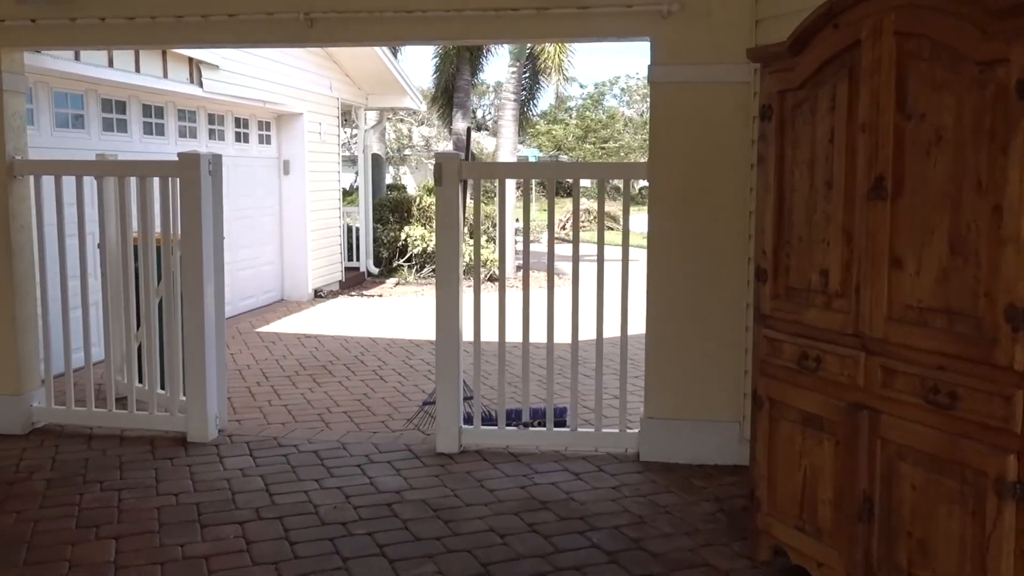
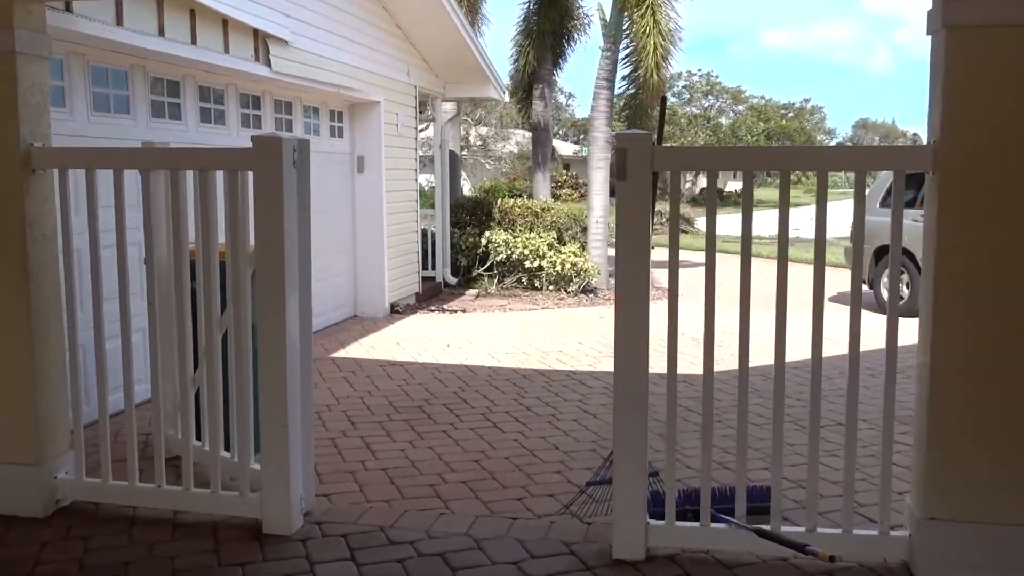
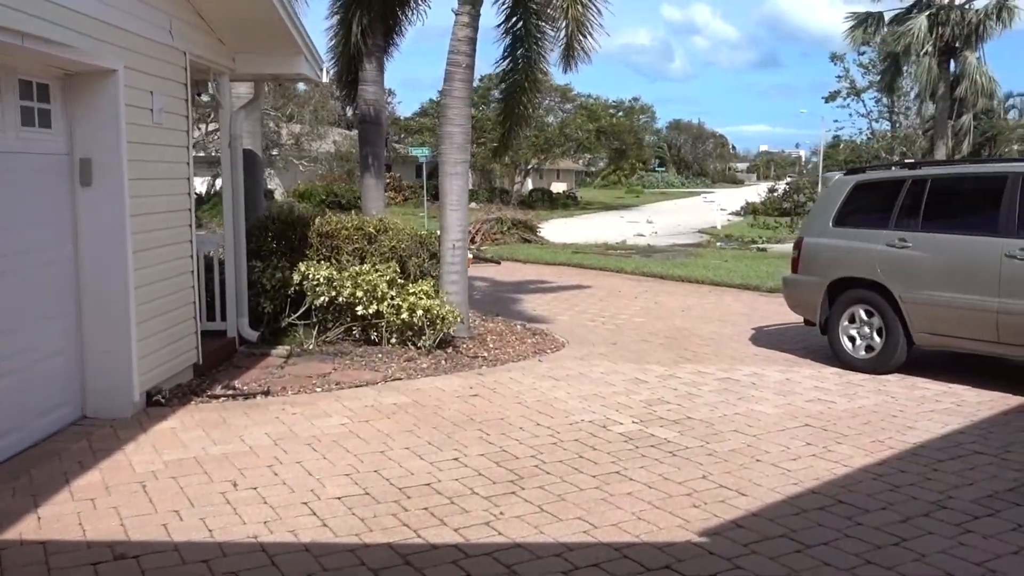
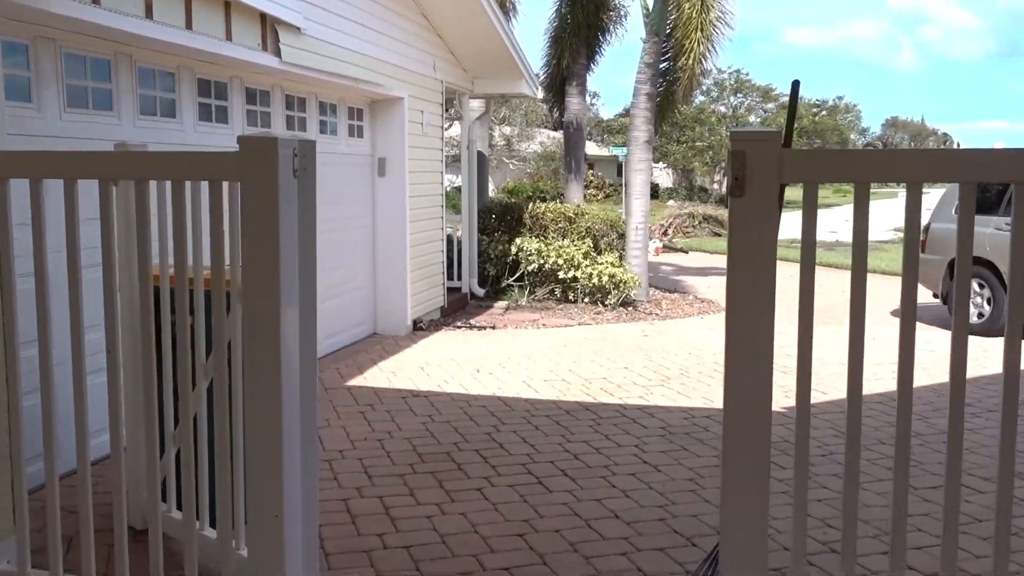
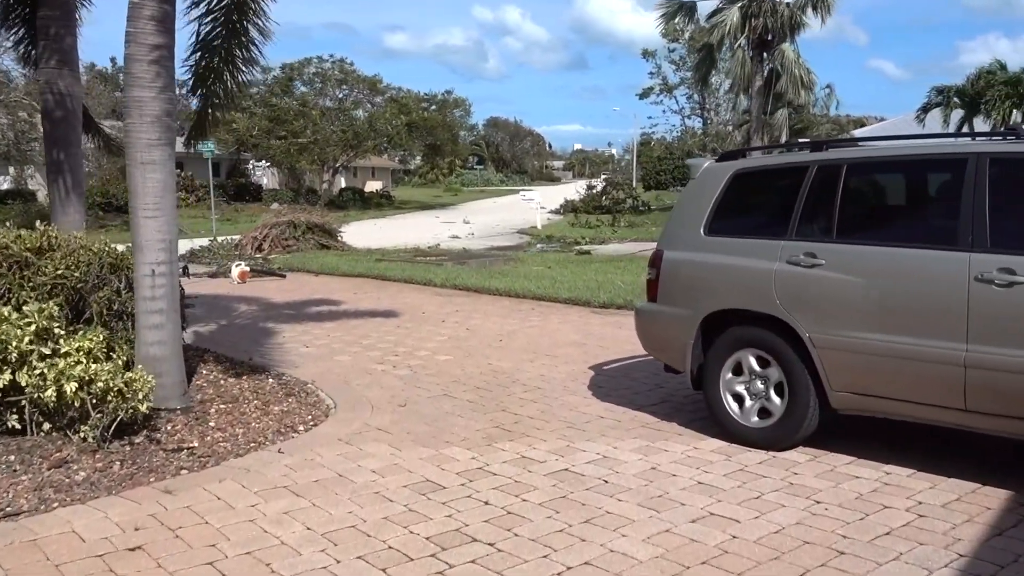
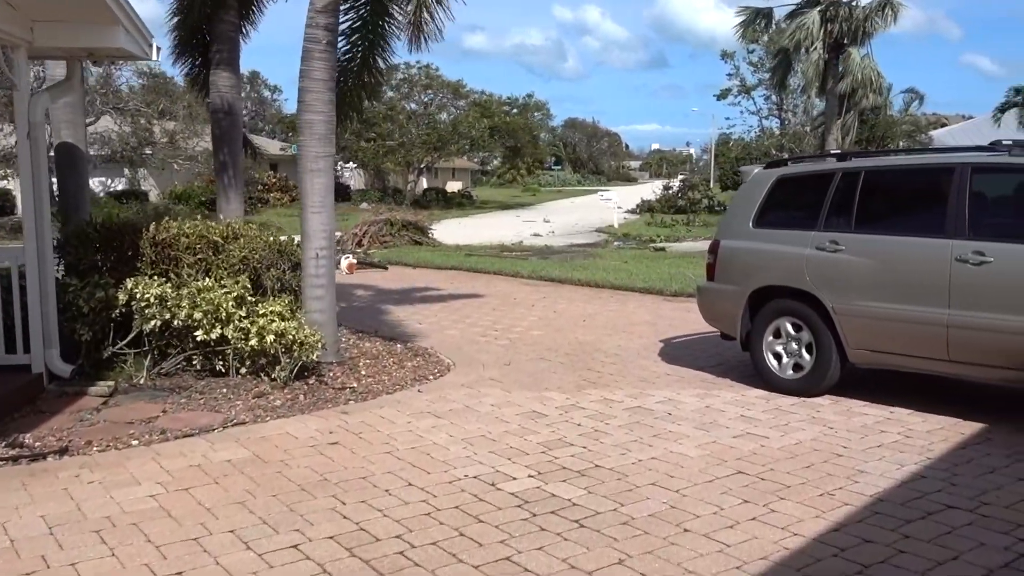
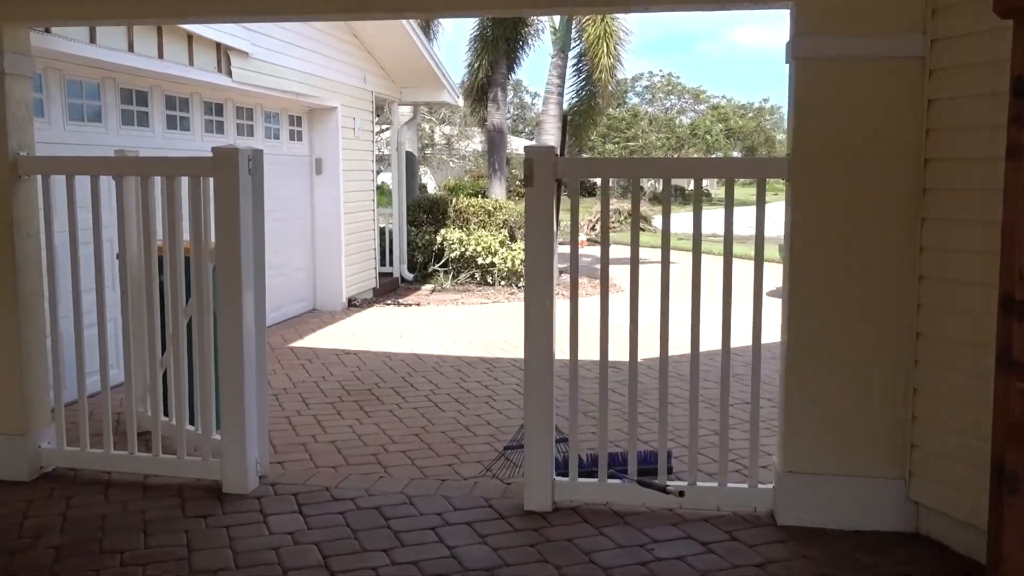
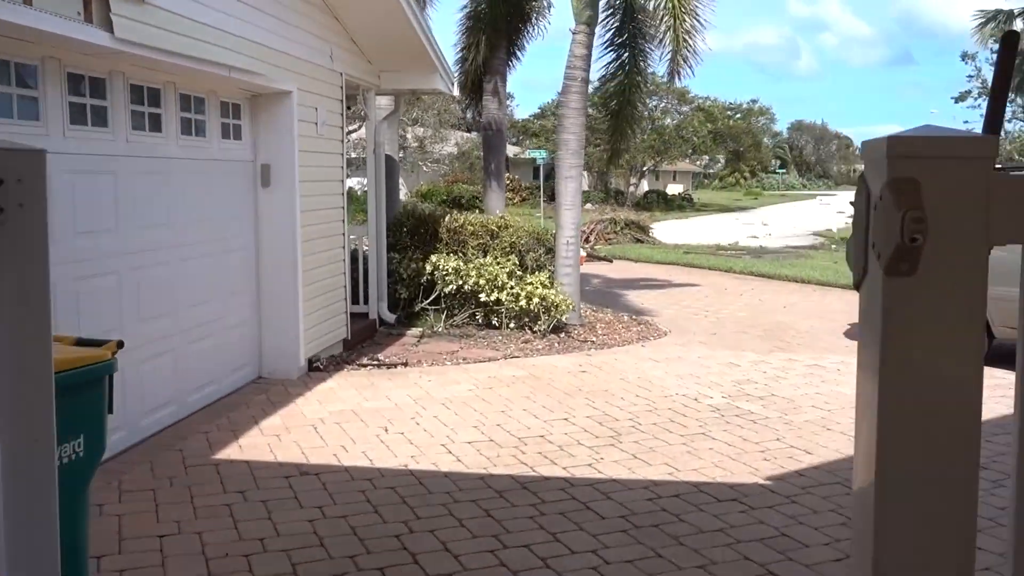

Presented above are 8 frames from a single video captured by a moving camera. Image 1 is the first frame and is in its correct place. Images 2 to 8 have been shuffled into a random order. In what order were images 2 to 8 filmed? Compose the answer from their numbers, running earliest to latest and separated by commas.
7, 2, 4, 8, 3, 6, 5
